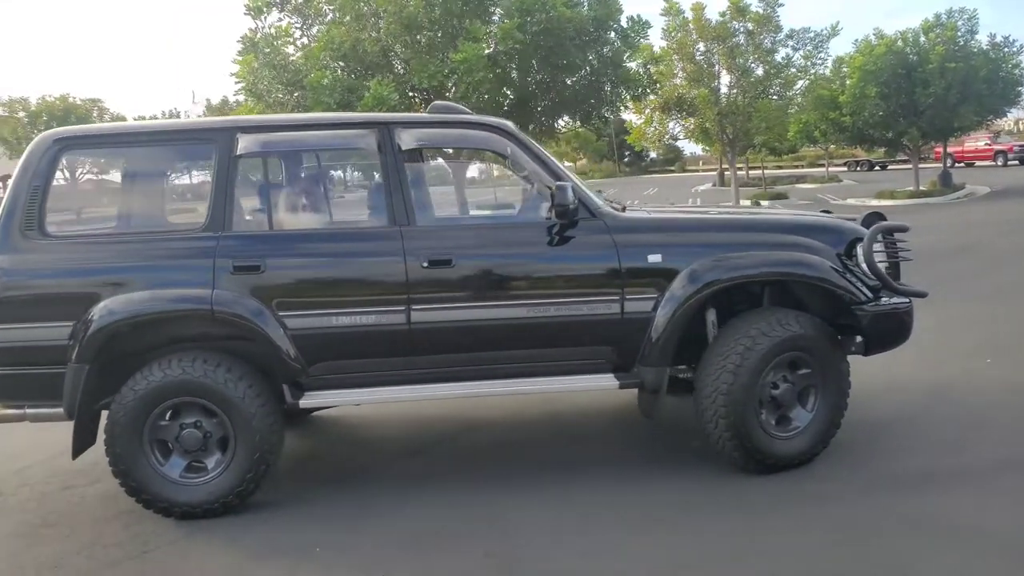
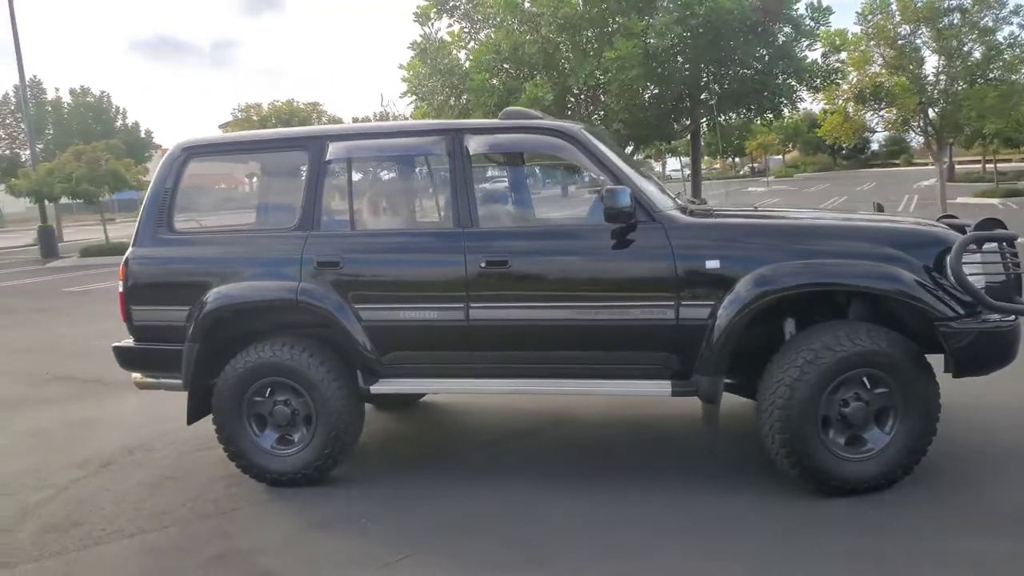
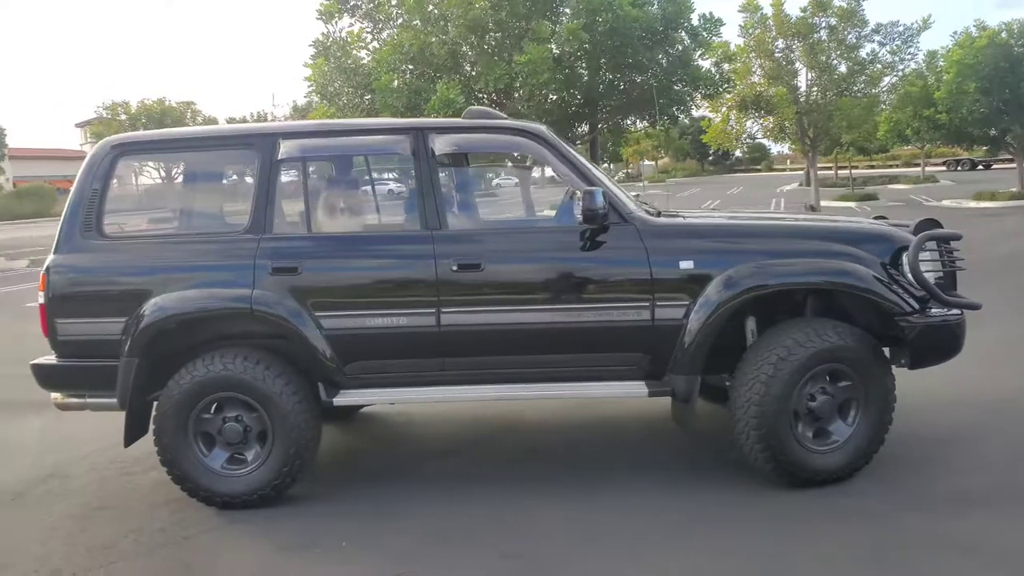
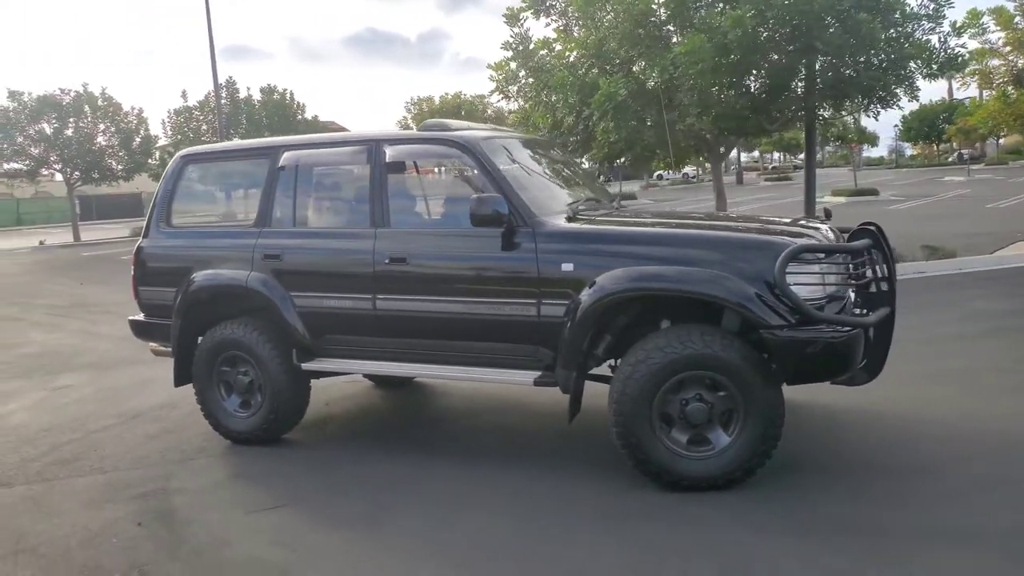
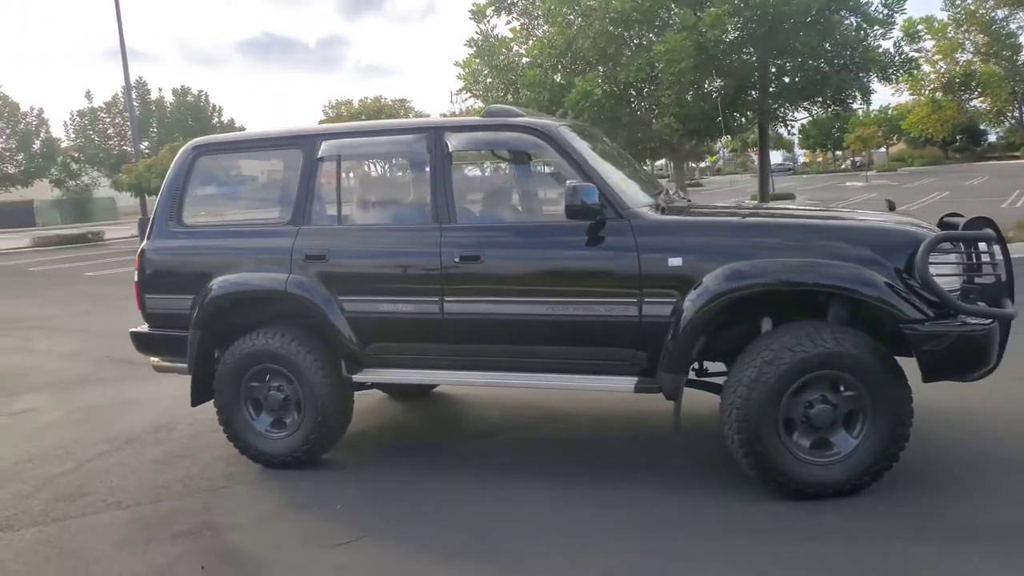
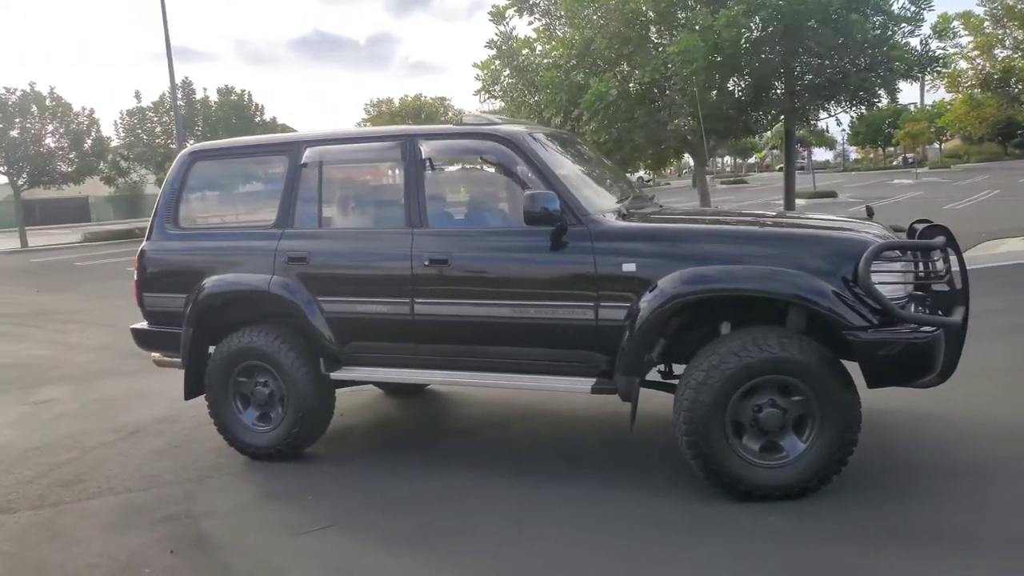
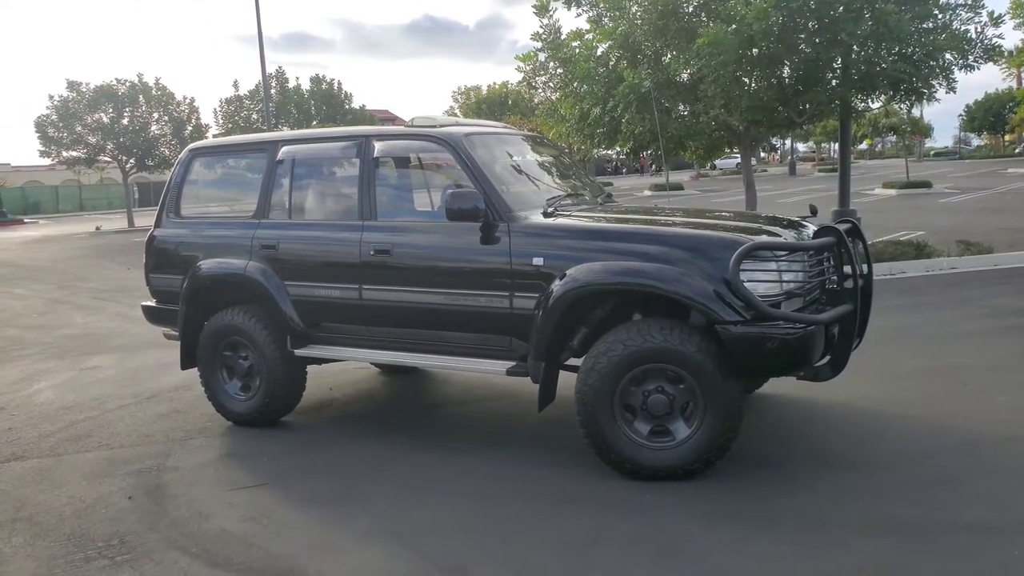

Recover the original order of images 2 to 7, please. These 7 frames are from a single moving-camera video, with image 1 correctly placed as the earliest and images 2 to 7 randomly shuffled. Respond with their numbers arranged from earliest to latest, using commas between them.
3, 2, 5, 6, 4, 7
